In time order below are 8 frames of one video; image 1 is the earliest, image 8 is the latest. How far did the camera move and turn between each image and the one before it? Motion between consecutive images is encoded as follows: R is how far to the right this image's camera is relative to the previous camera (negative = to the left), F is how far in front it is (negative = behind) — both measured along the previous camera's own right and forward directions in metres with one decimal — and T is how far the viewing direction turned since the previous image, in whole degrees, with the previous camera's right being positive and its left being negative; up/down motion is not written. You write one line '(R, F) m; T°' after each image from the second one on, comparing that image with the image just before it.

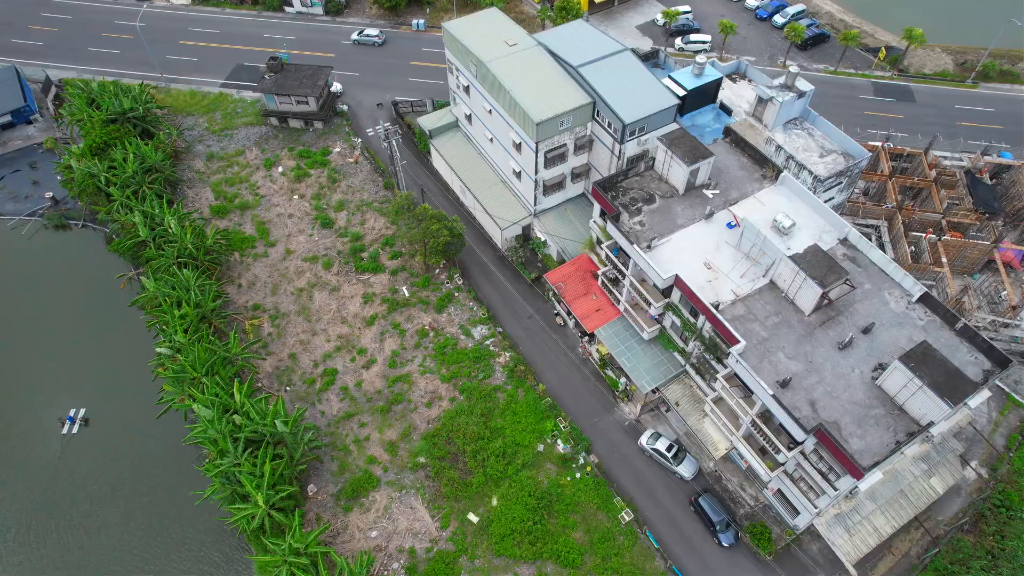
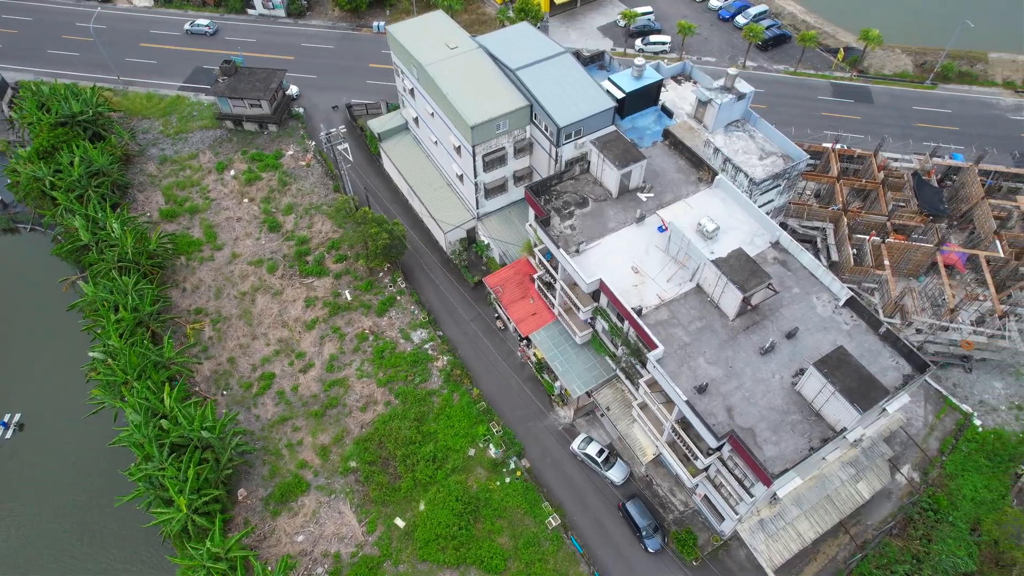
(+8.6, +0.1) m; 0°
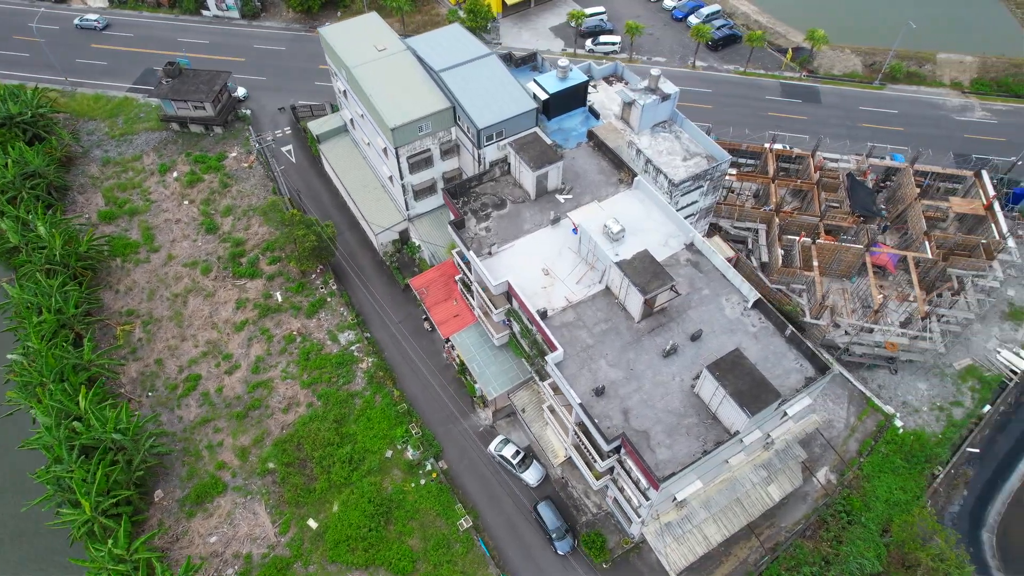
(+10.4, 0.0) m; 0°
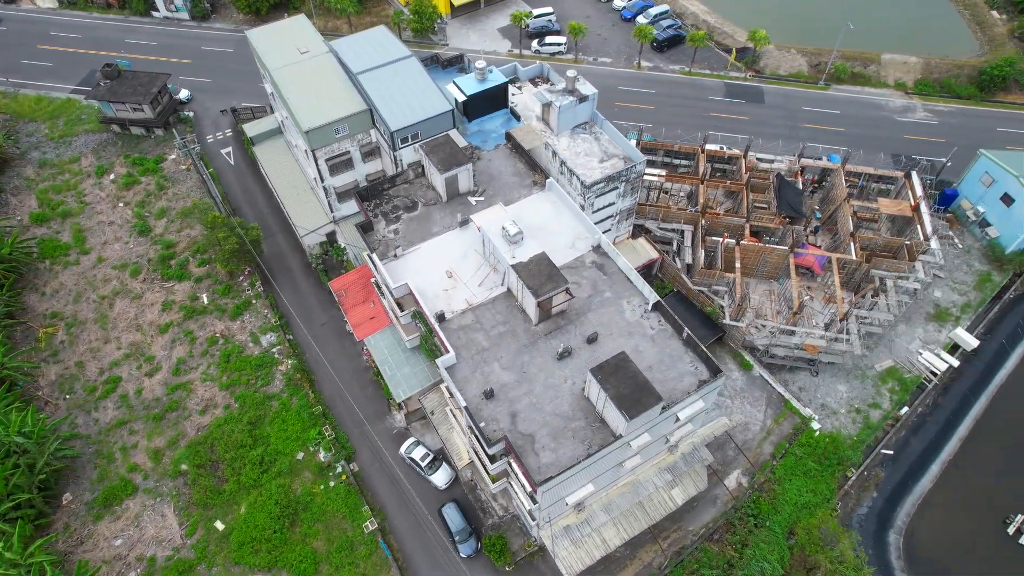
(+11.2, 0.0) m; 0°
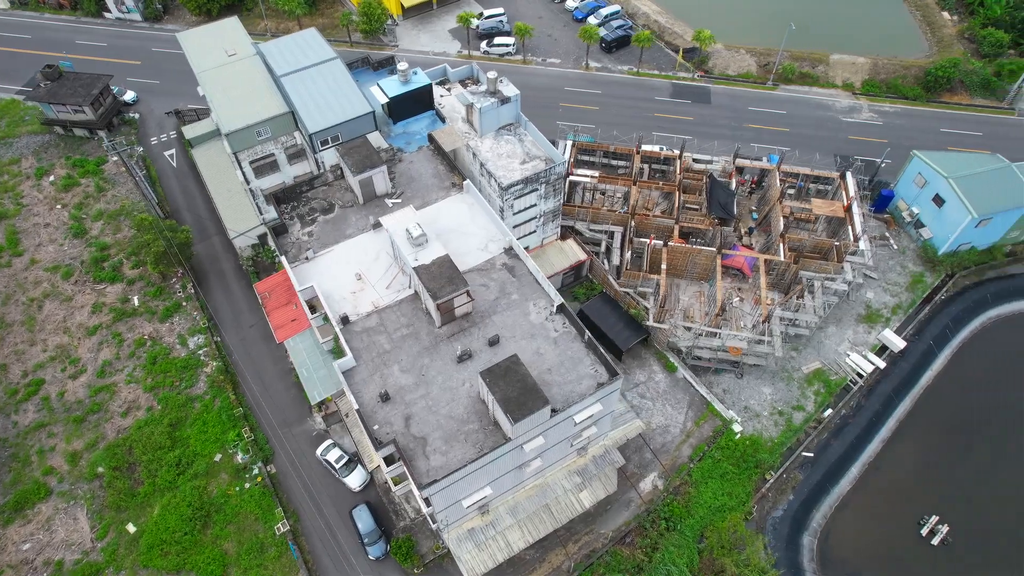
(+10.5, +0.1) m; 0°
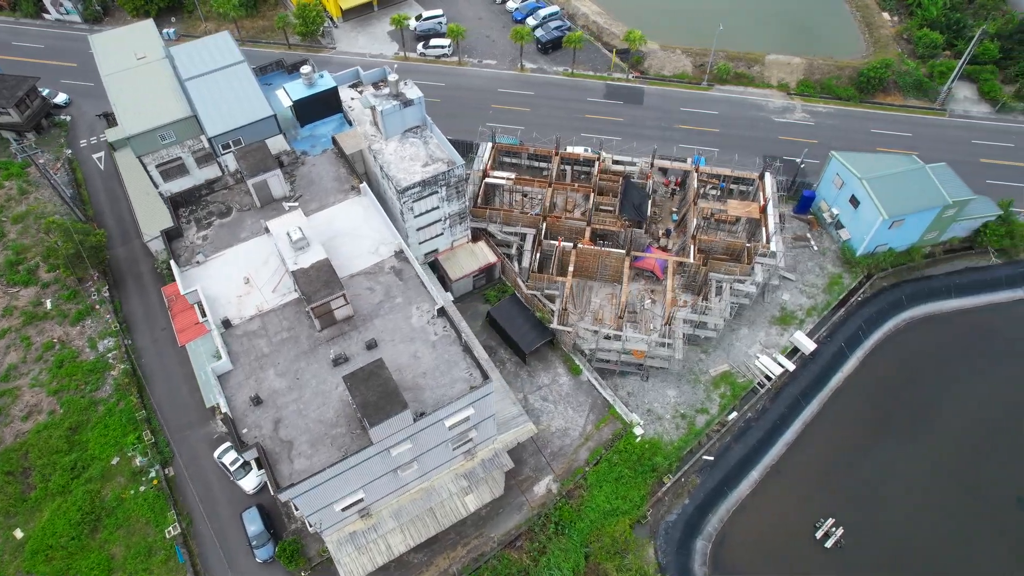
(+13.2, +0.1) m; 0°
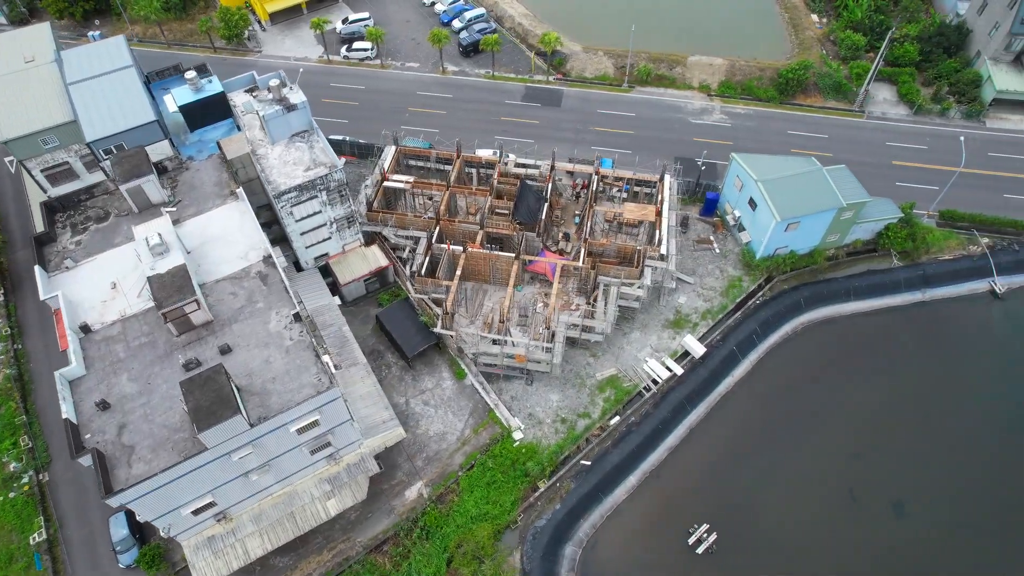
(+15.9, +0.1) m; 0°
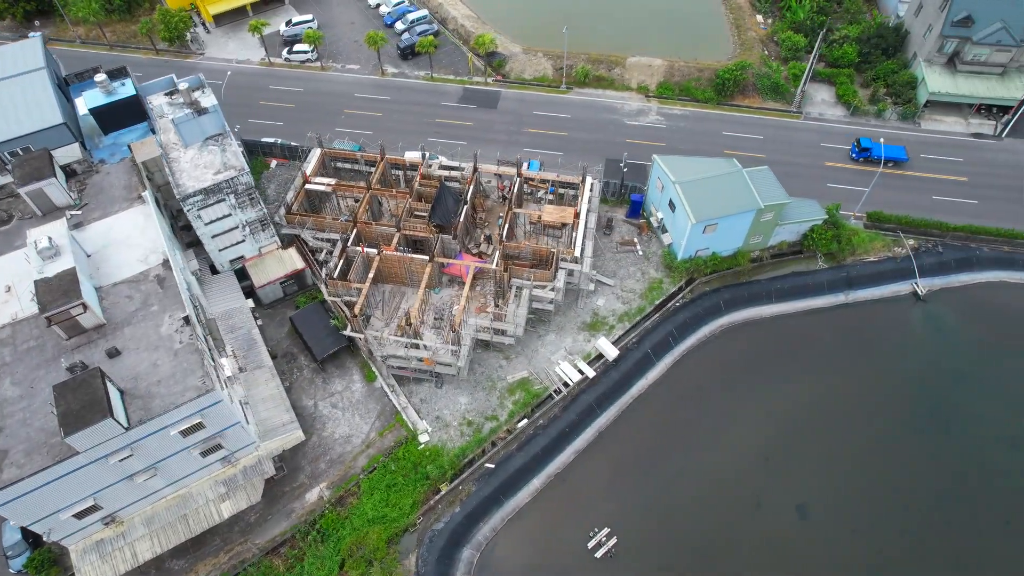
(+12.3, 0.0) m; 0°
